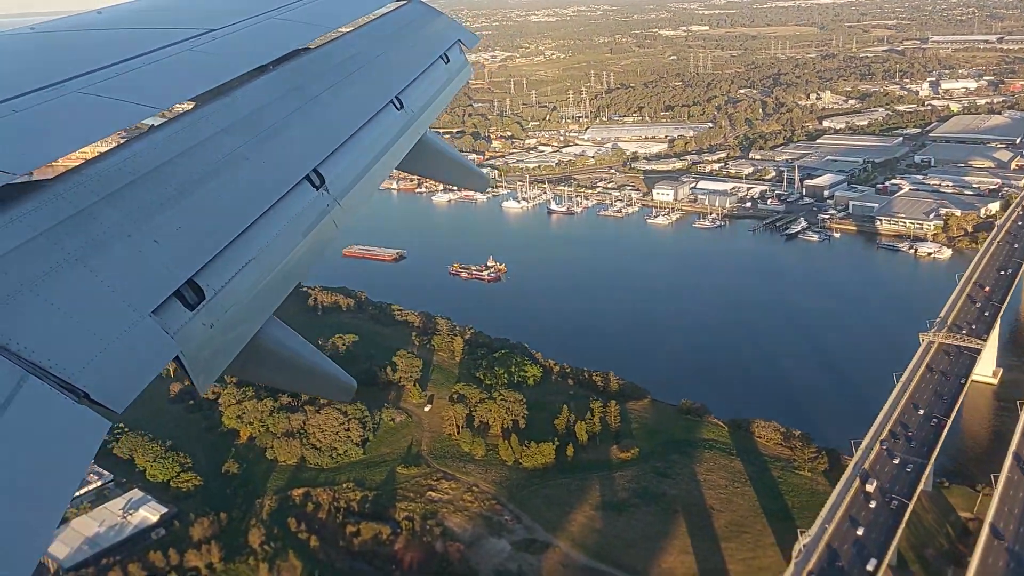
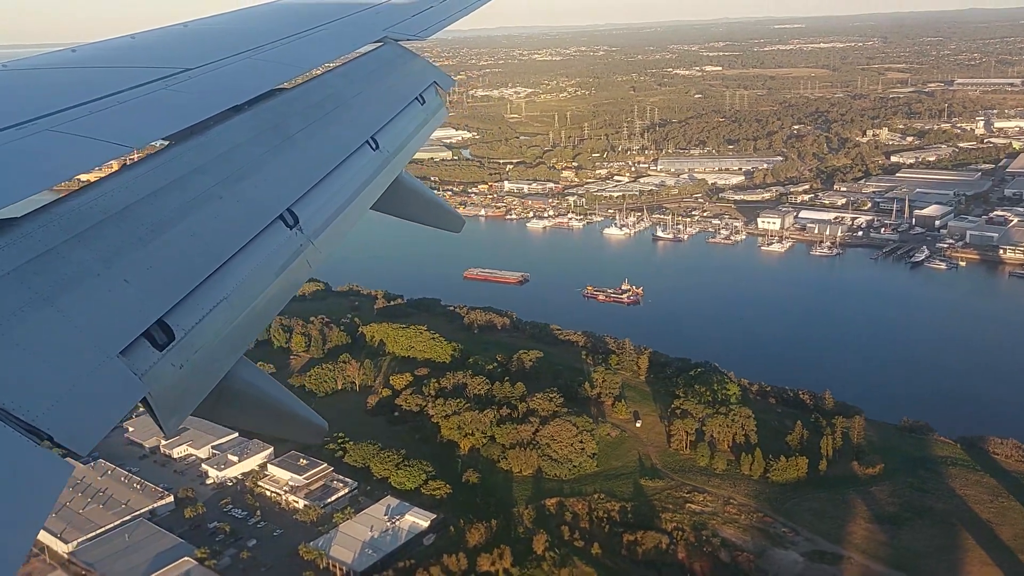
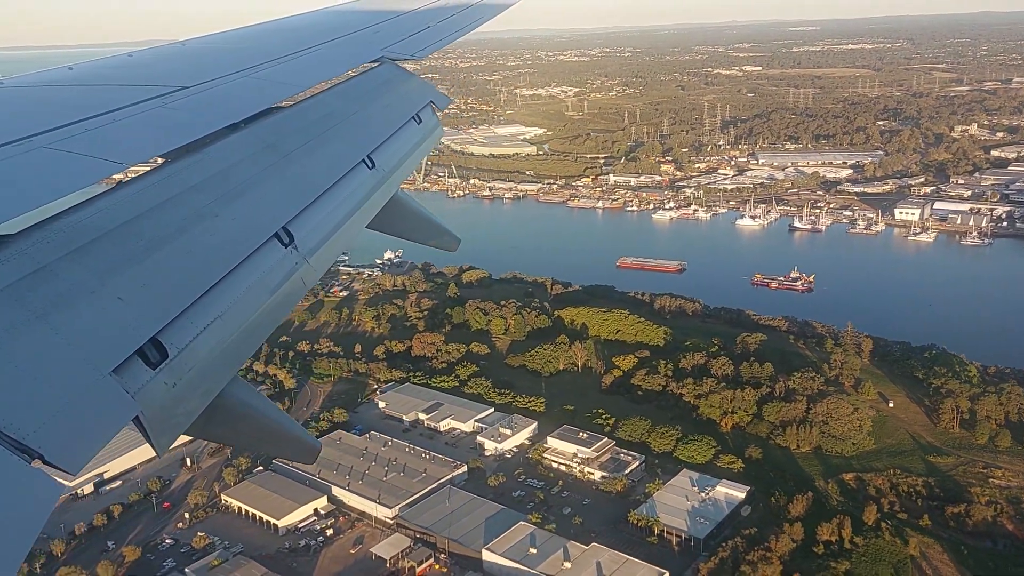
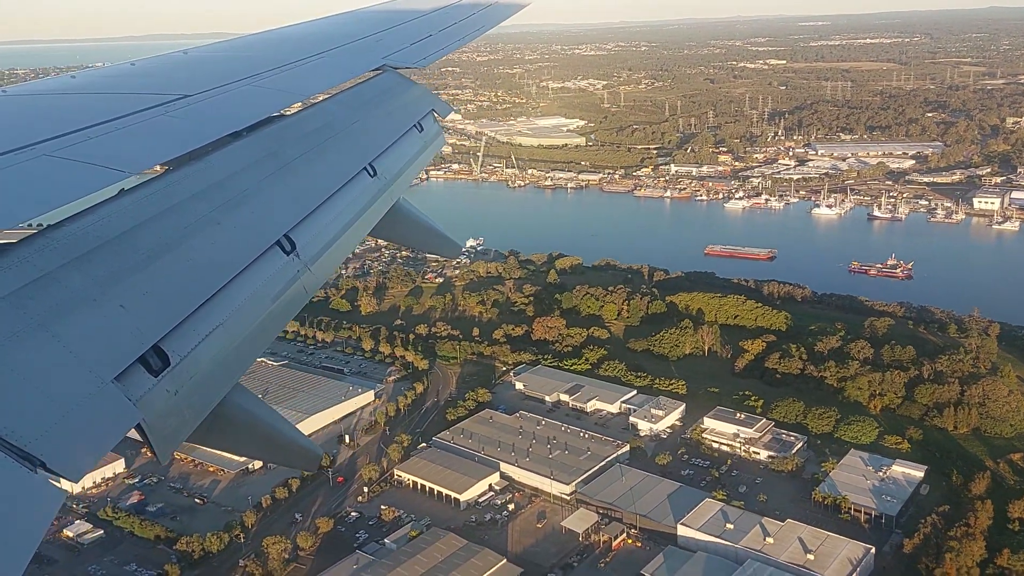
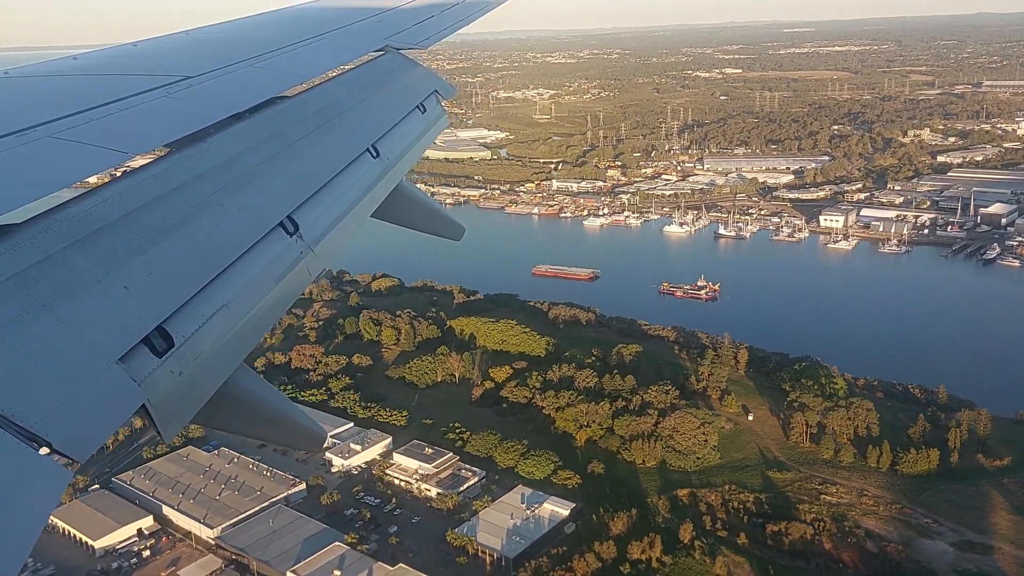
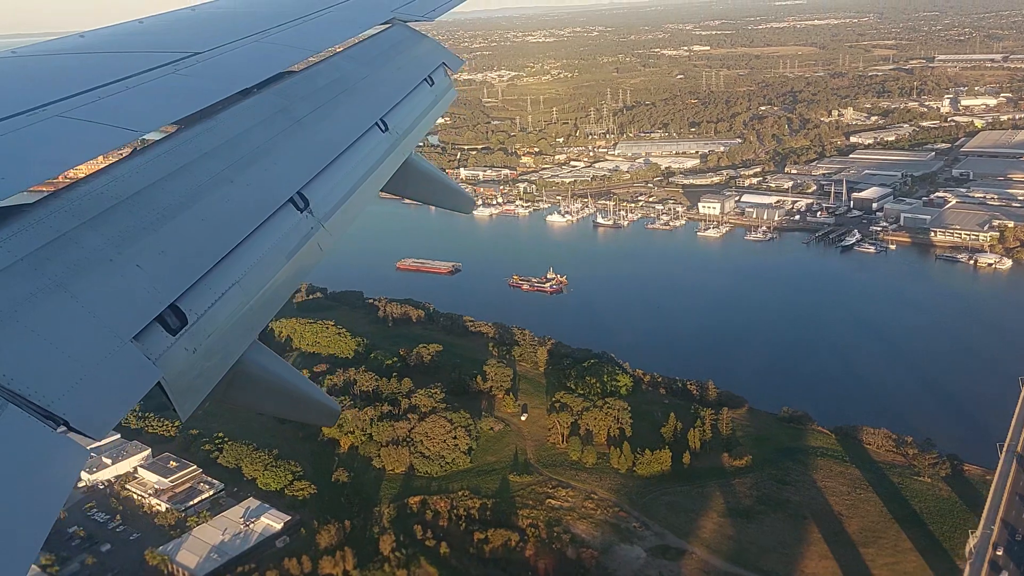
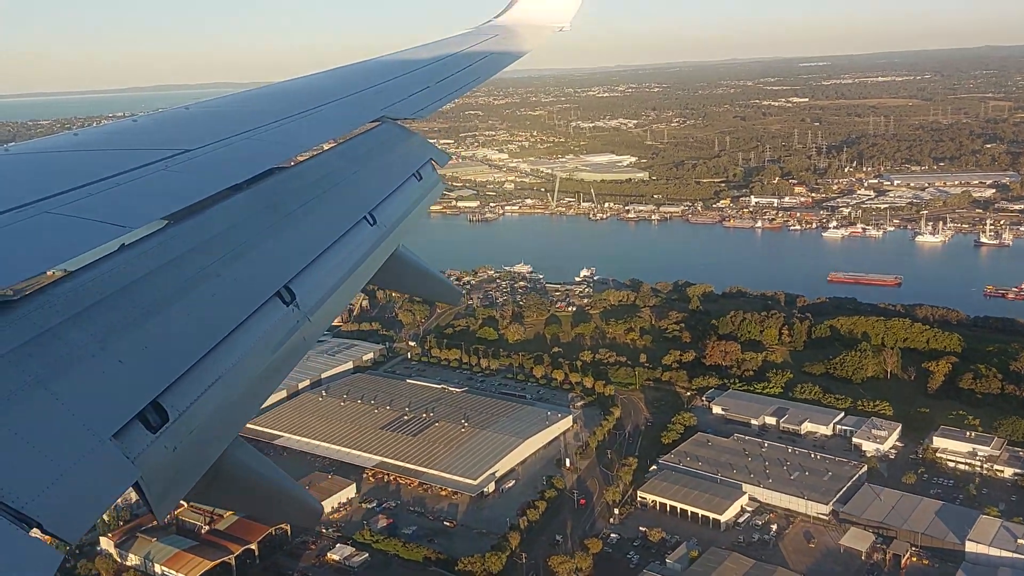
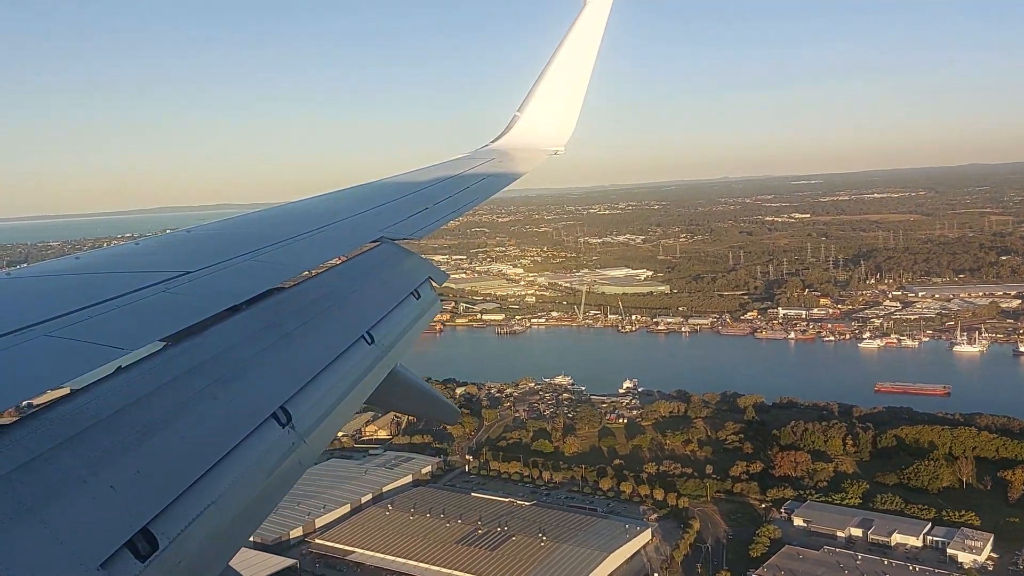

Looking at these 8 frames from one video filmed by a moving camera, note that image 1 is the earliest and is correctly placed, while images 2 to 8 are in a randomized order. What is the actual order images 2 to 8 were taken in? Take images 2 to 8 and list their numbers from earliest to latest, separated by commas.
6, 2, 5, 3, 4, 7, 8
